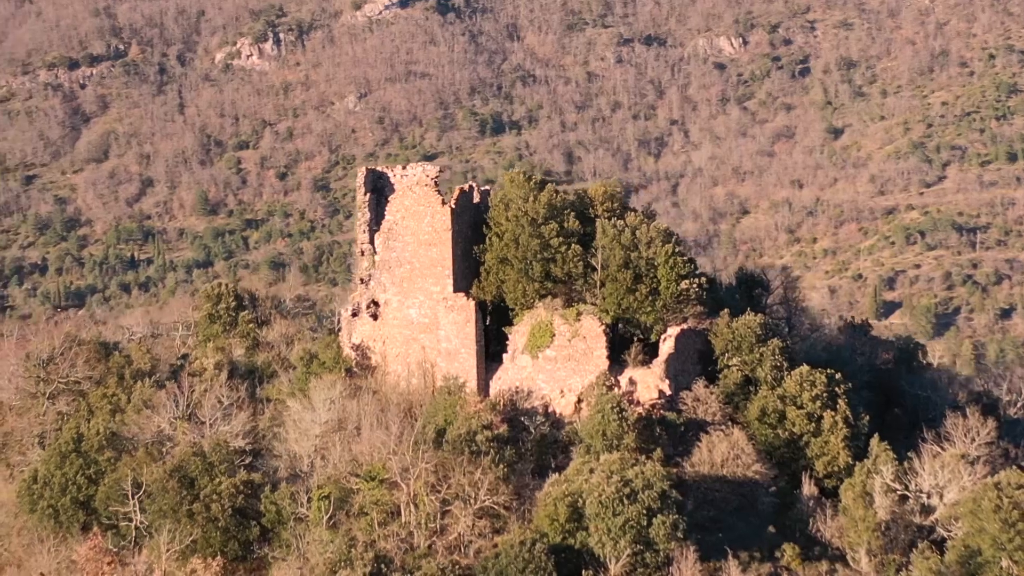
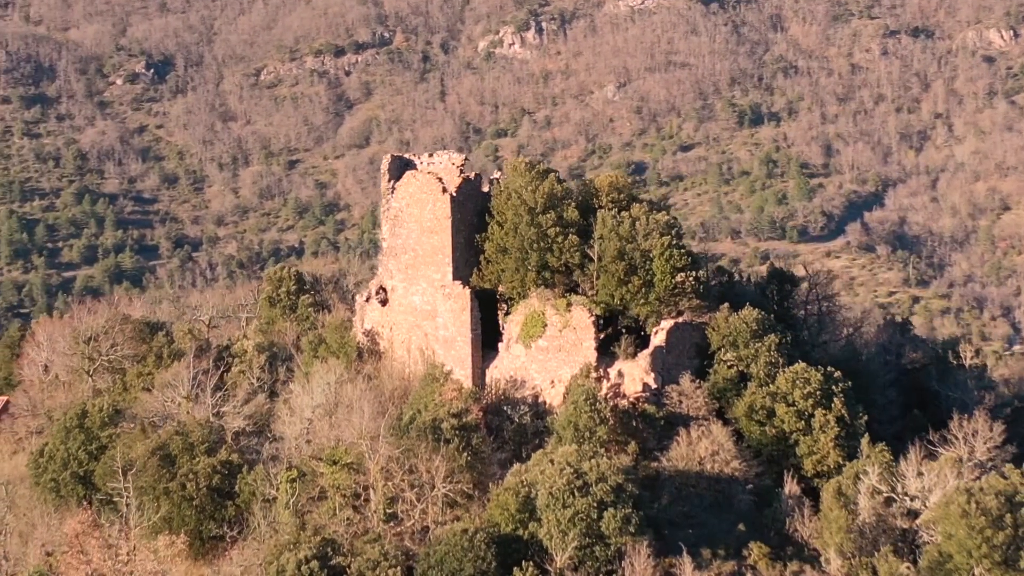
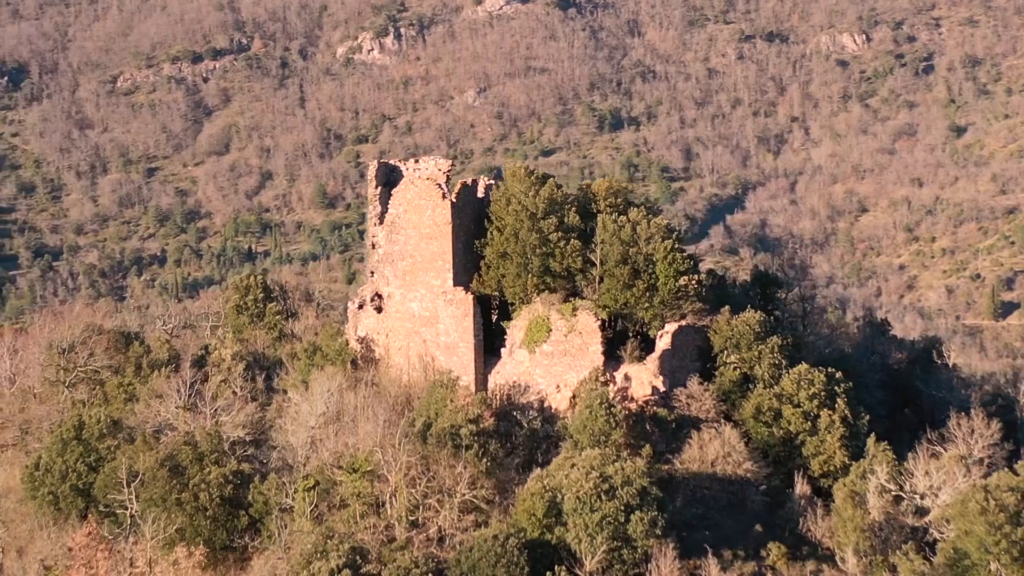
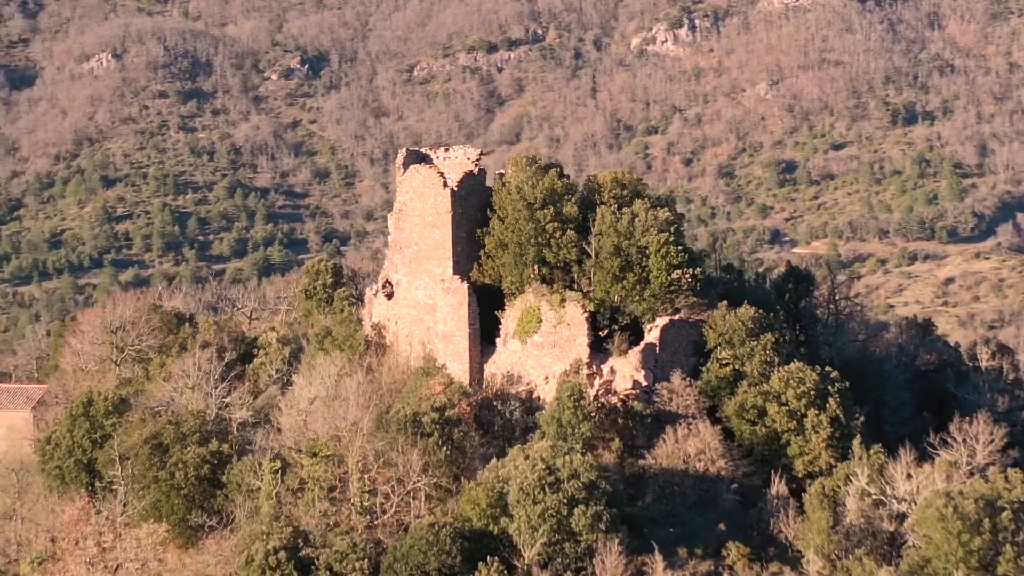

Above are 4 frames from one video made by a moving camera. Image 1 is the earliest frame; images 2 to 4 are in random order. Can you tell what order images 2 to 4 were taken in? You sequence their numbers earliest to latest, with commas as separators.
3, 2, 4
